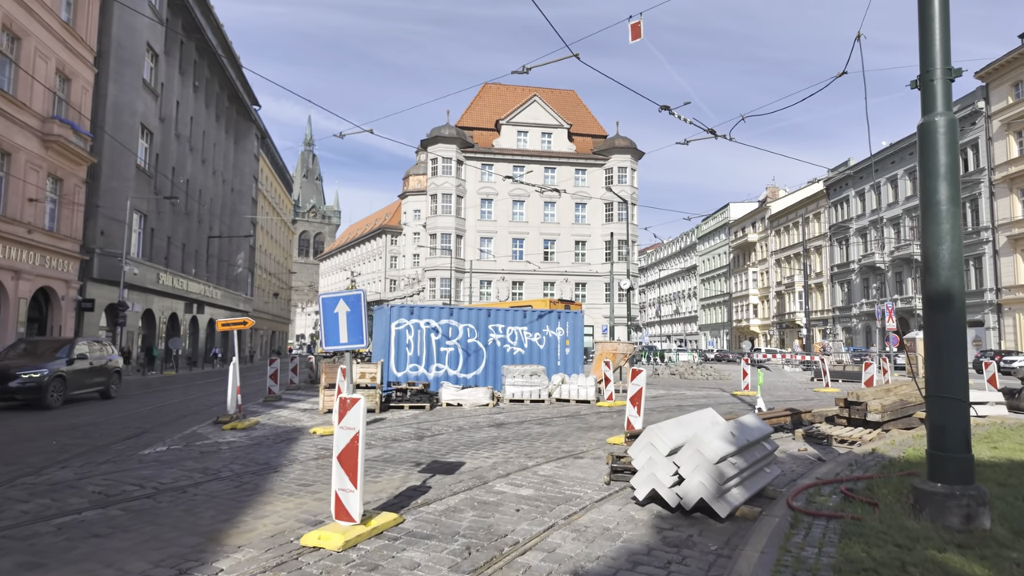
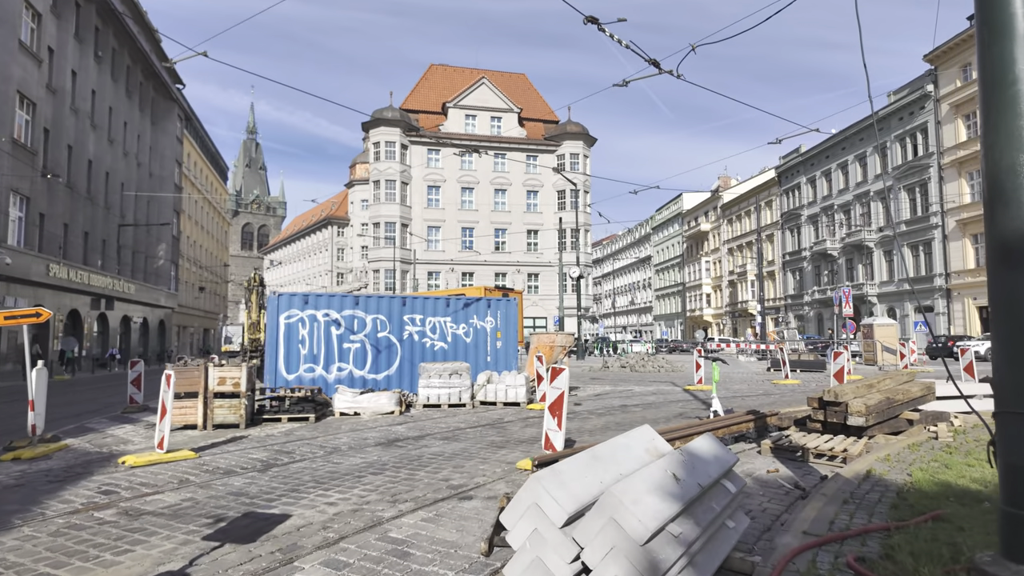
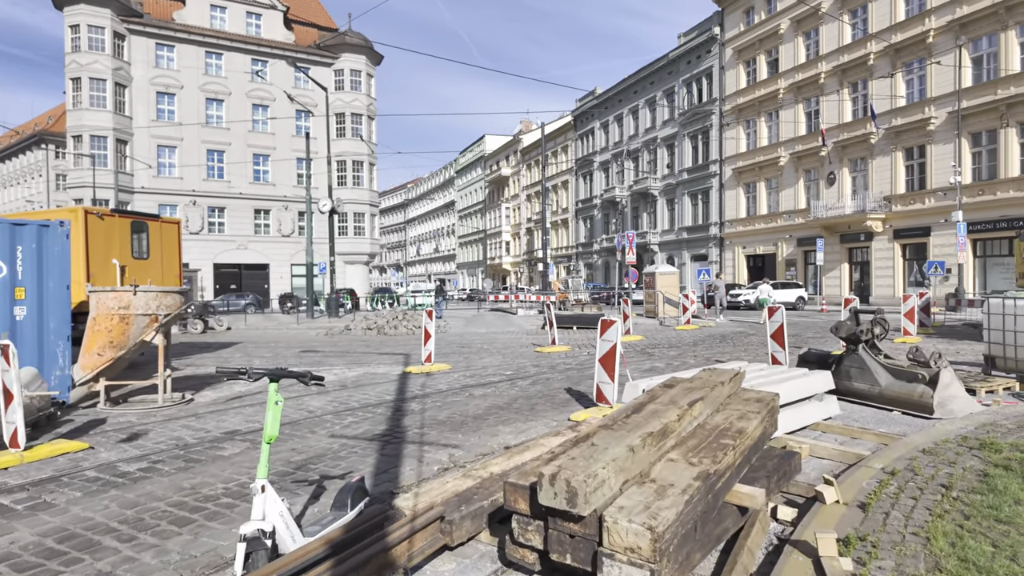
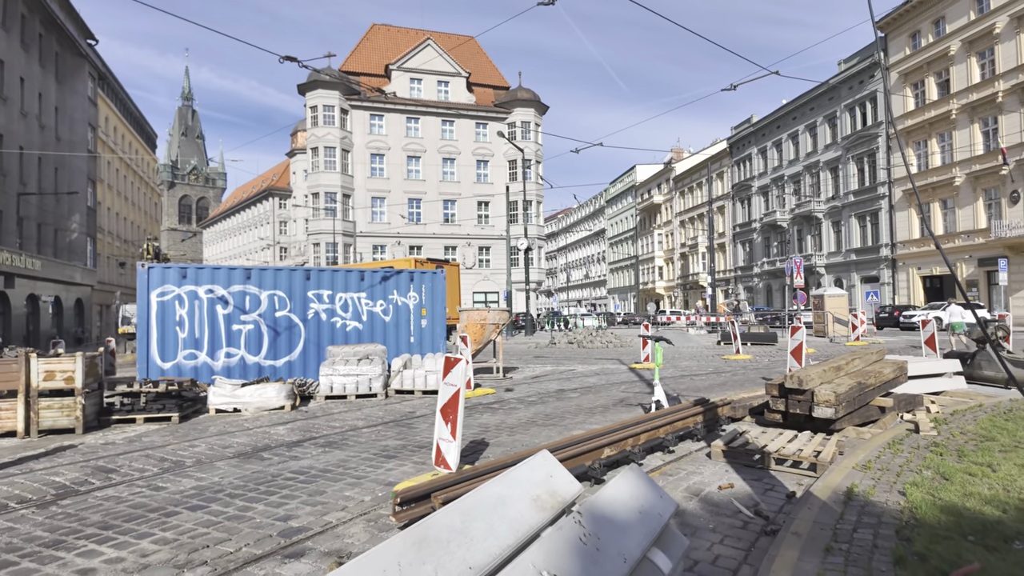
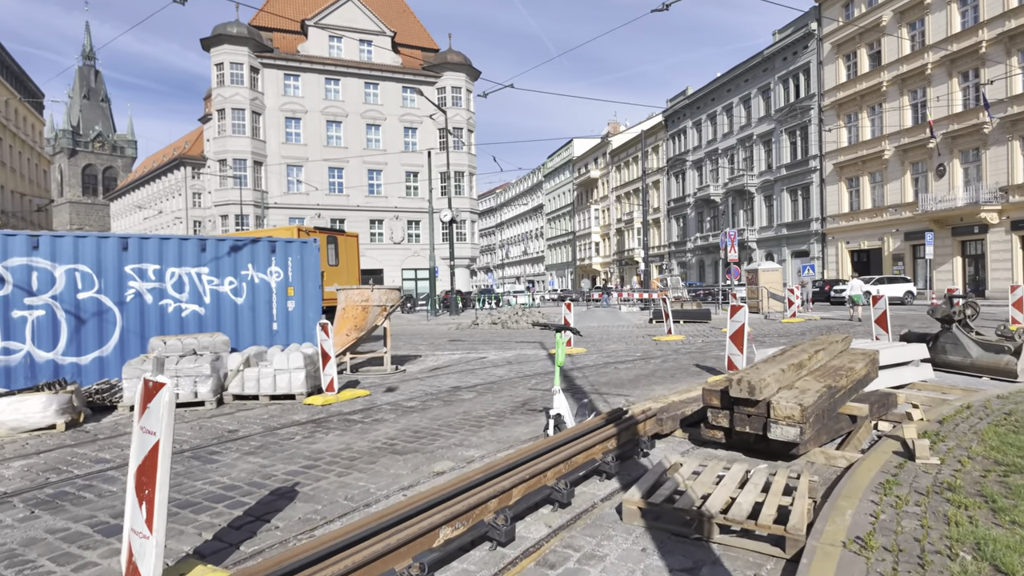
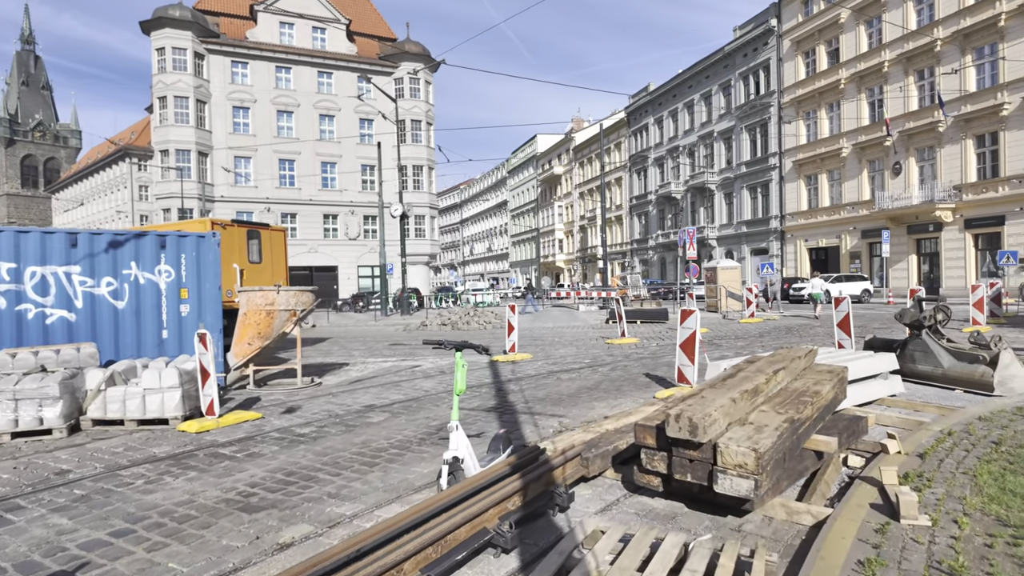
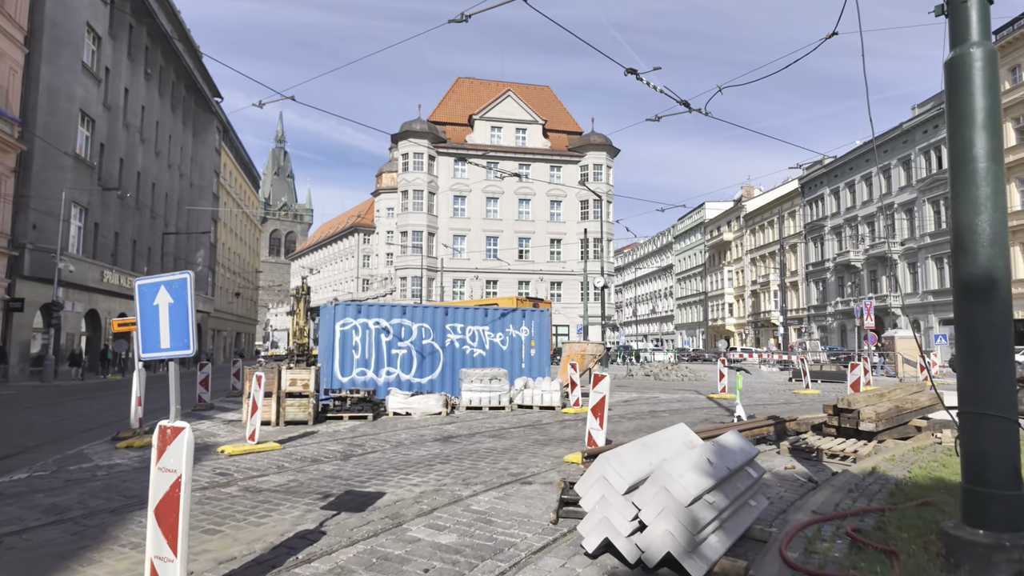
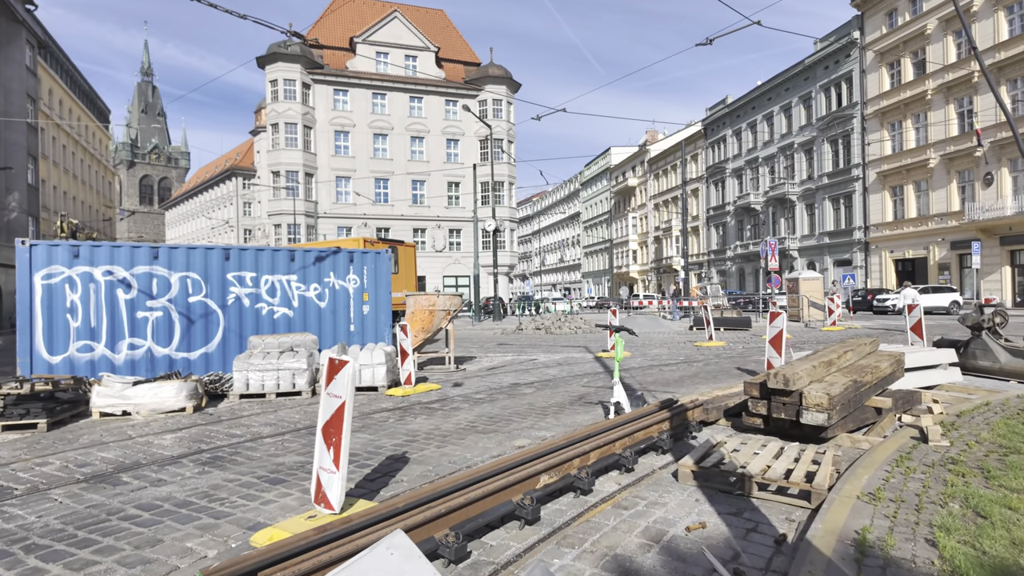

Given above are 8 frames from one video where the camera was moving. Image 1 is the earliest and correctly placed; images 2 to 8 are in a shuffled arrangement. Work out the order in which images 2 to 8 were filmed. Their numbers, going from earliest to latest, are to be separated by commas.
7, 2, 4, 8, 5, 6, 3
